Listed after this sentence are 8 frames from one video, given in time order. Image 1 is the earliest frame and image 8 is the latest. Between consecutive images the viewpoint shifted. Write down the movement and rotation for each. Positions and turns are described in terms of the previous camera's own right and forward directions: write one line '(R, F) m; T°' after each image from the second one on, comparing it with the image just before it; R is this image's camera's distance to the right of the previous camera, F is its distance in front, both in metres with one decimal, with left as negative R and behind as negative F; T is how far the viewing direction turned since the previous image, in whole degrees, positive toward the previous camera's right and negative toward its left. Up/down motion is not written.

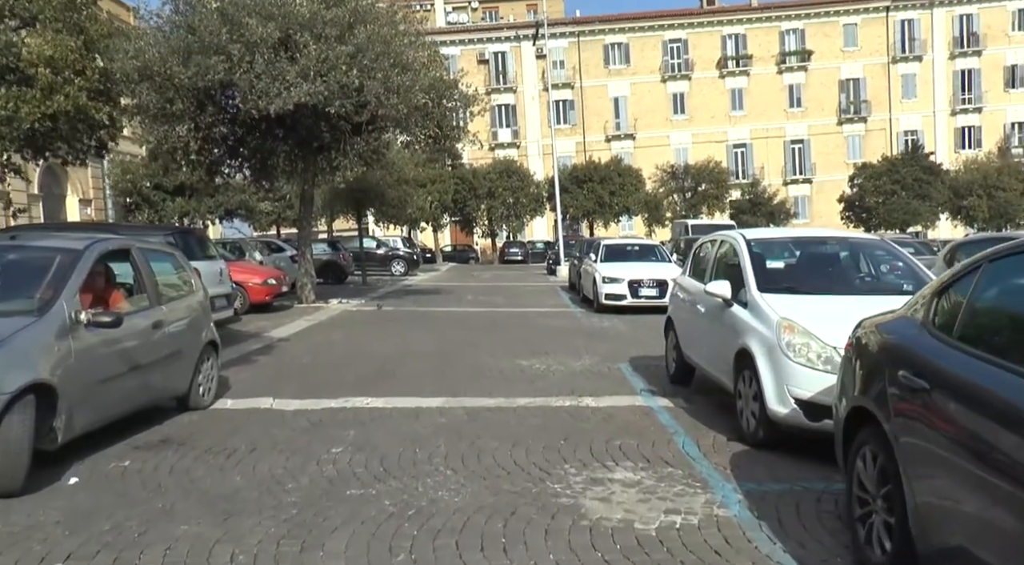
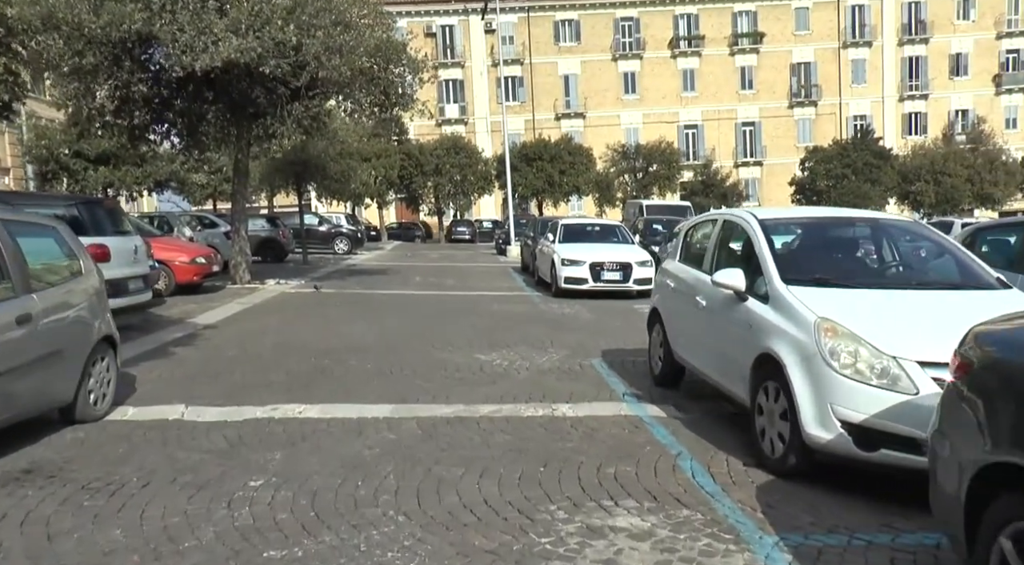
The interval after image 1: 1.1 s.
(-0.1, +1.4) m; +4°
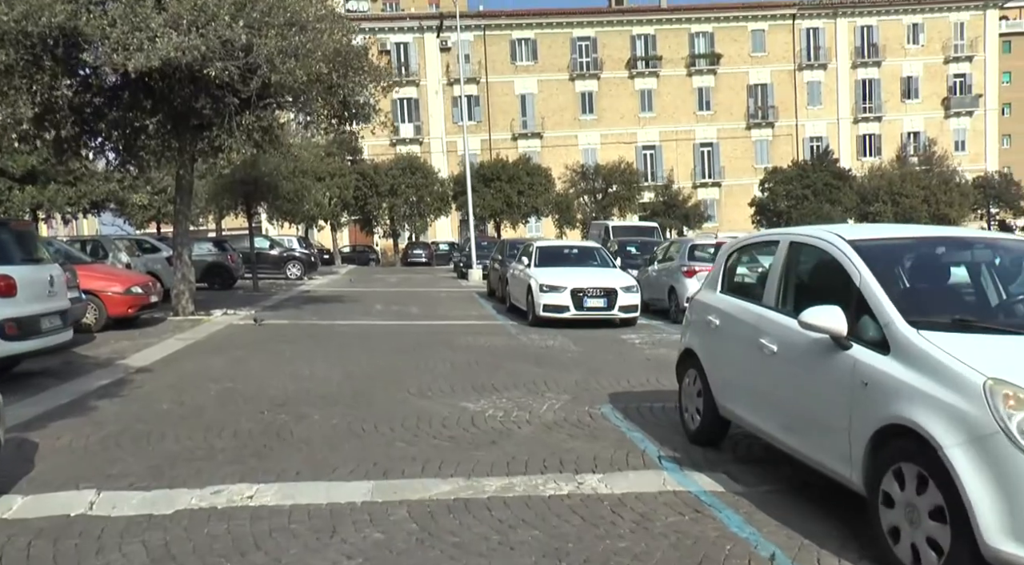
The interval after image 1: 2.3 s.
(-0.4, +1.5) m; +3°
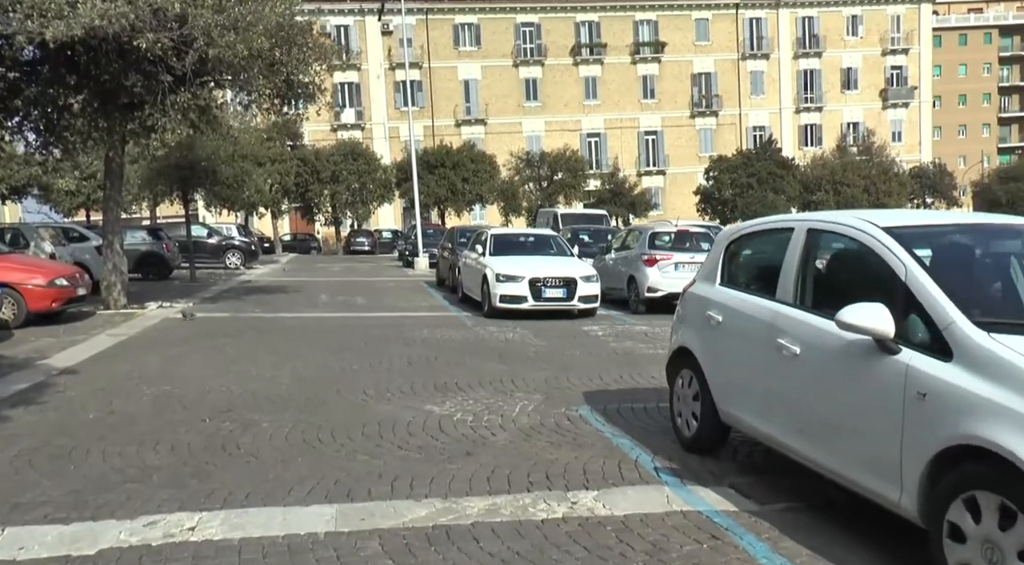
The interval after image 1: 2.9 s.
(-0.2, +0.7) m; +4°
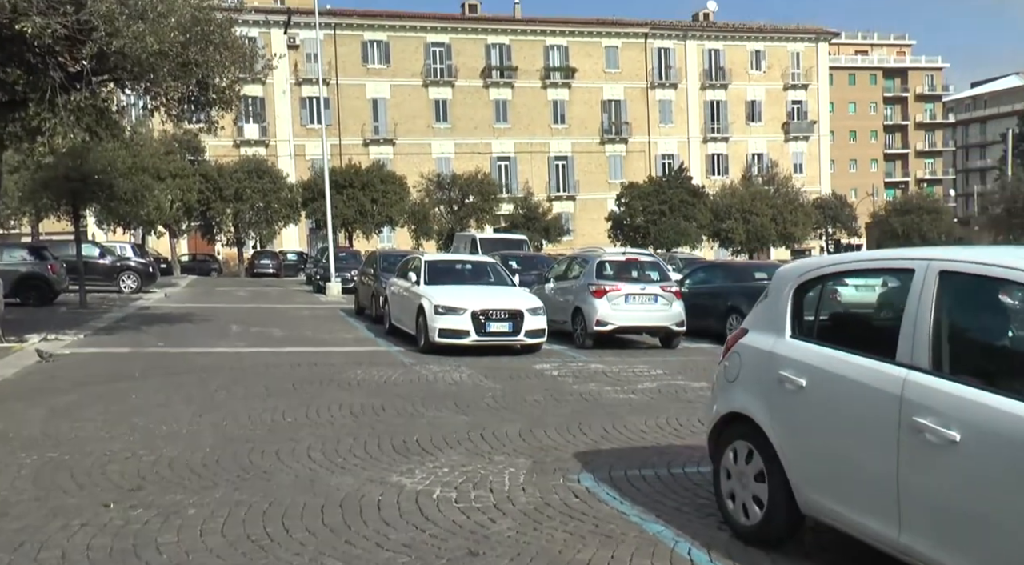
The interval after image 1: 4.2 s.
(-0.6, +1.4) m; +6°
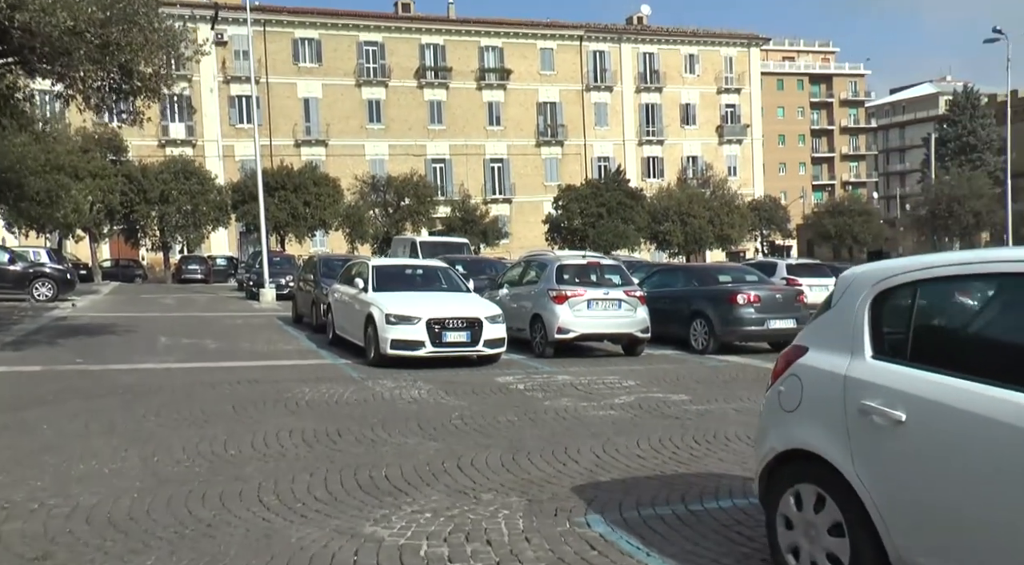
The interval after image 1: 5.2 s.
(-0.4, +1.0) m; +4°
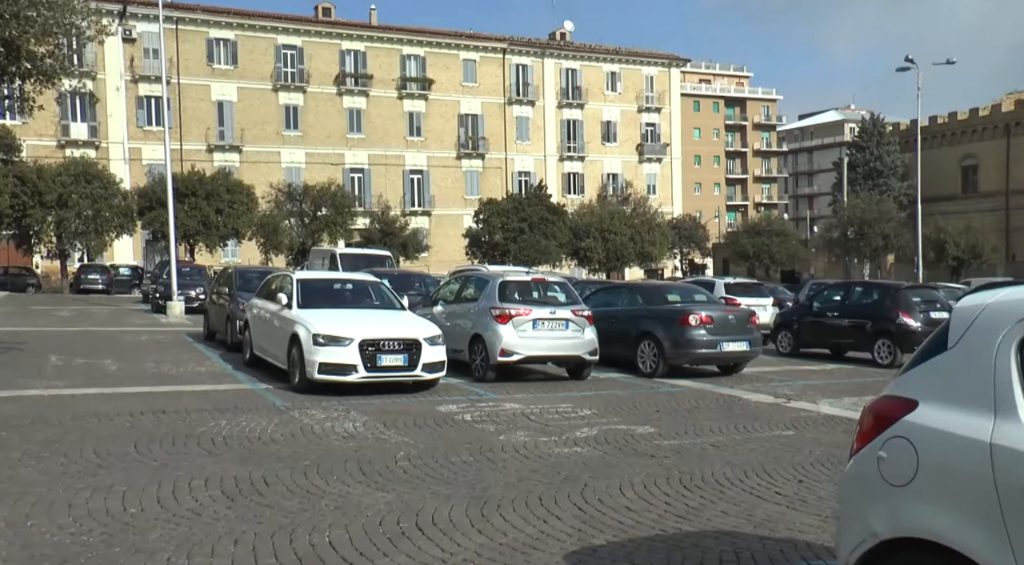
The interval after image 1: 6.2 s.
(-0.4, +1.1) m; +5°
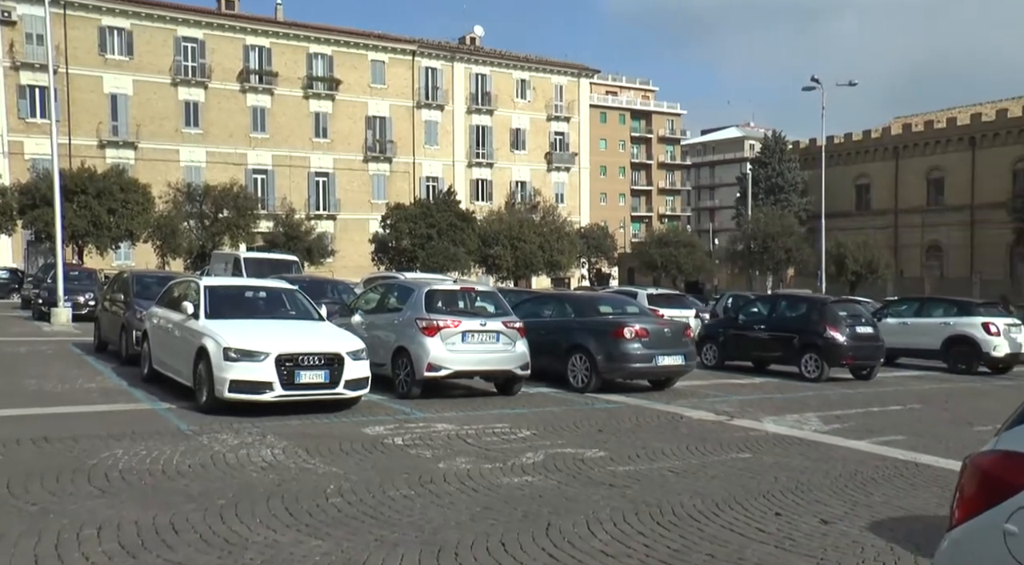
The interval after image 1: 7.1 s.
(-0.4, +0.9) m; +6°
